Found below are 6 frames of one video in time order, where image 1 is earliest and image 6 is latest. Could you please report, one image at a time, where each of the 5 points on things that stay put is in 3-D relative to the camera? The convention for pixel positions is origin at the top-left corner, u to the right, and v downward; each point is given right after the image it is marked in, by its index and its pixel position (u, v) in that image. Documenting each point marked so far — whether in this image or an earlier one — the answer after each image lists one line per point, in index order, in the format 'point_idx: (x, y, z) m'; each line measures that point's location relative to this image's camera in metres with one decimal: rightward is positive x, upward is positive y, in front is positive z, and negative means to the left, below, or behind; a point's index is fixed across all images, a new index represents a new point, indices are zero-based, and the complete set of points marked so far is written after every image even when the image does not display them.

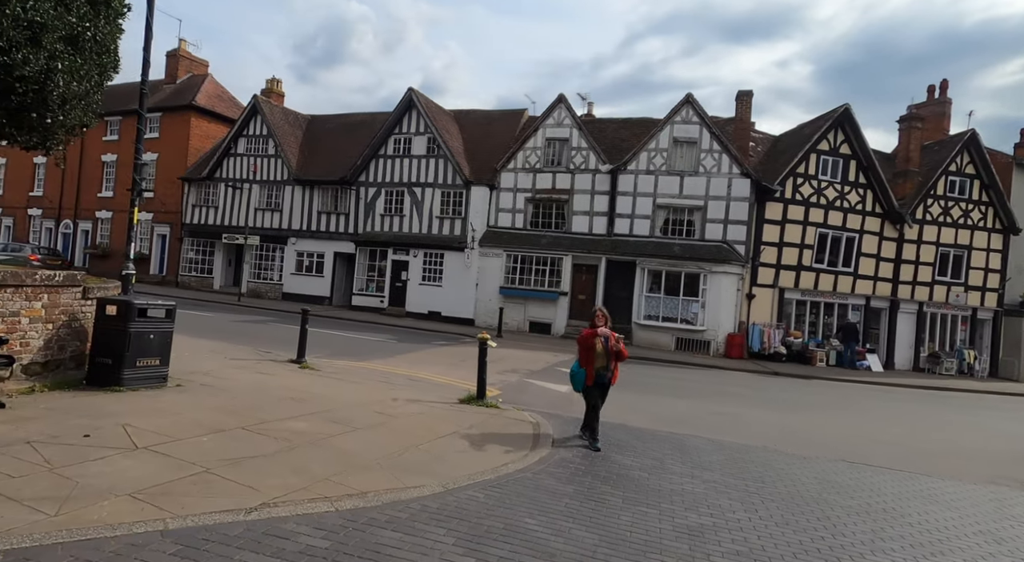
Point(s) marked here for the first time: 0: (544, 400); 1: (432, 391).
0: (+0.5, -2.1, +11.0) m
1: (-1.3, -1.7, +10.2) m
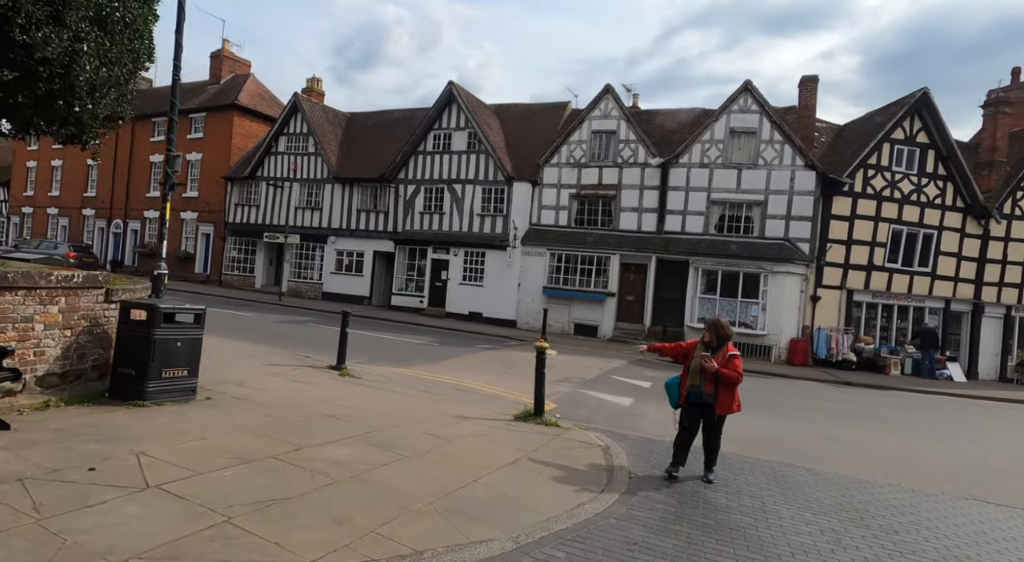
0: (+1.4, -2.1, +10.0) m
1: (-0.4, -1.8, +9.3) m
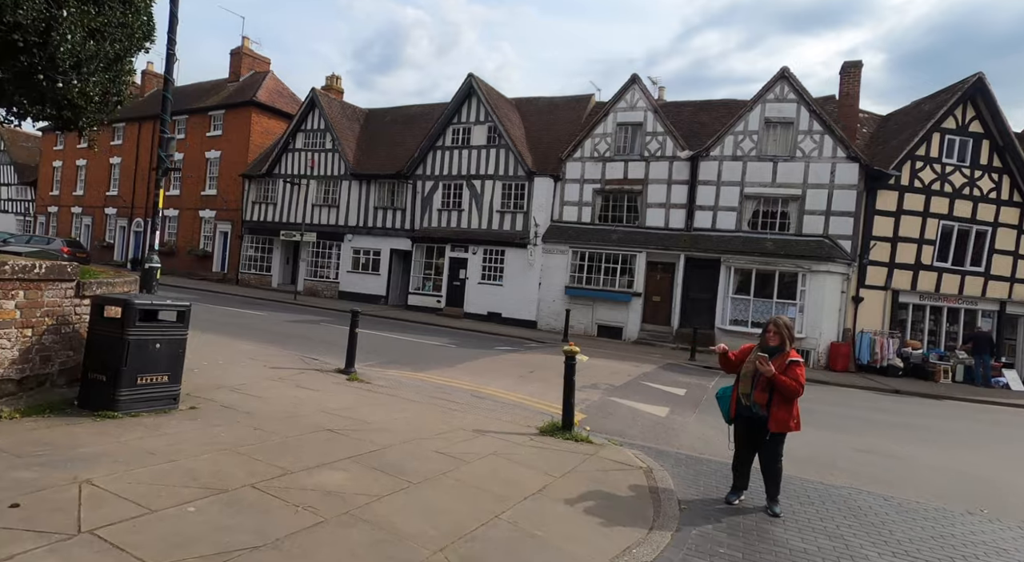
0: (+1.7, -2.0, +8.9) m
1: (-0.1, -1.7, +8.4) m
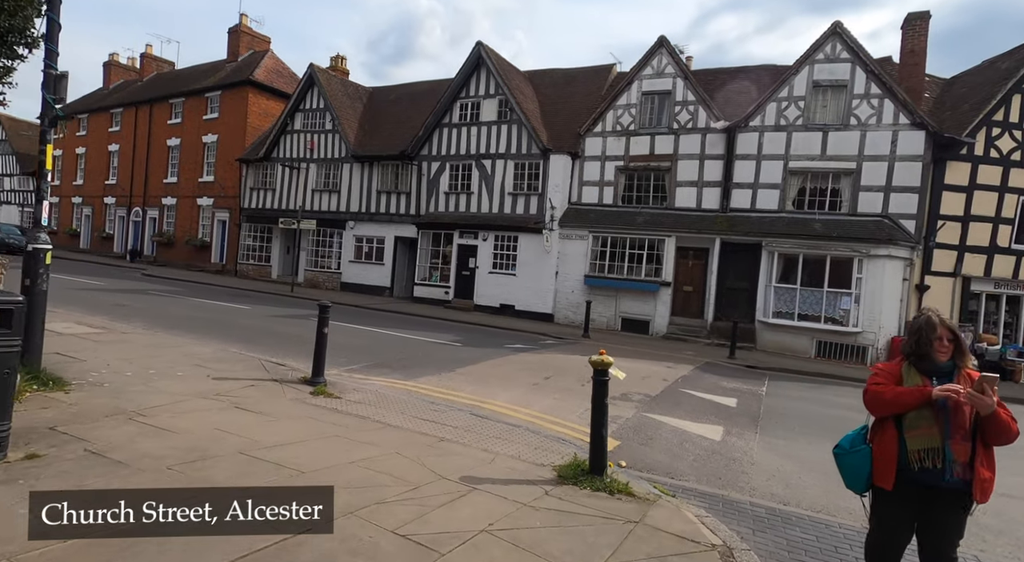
0: (+1.8, -1.9, +6.7) m
1: (-0.1, -1.6, +6.1) m
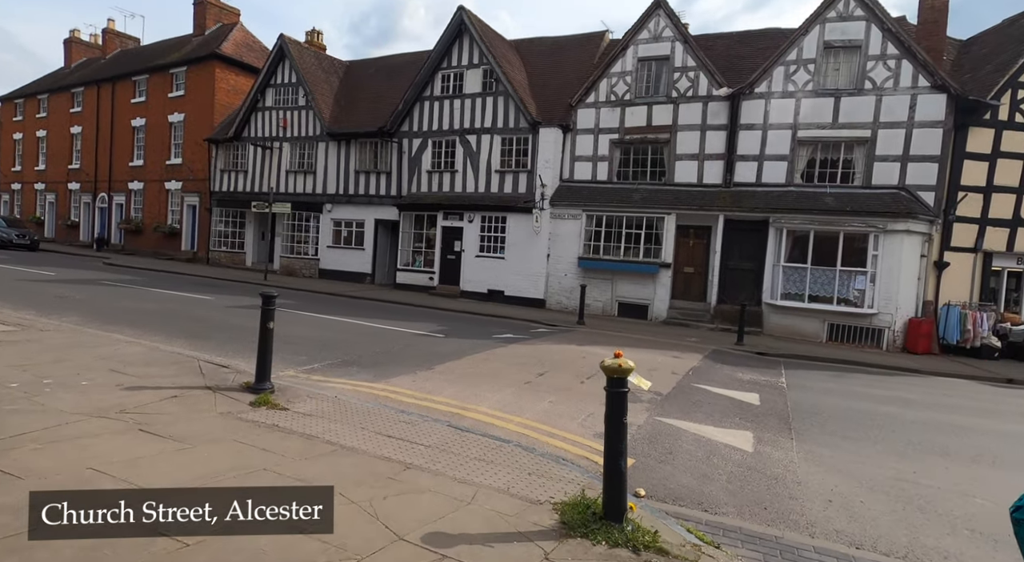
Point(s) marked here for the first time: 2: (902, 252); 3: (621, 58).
0: (+1.7, -1.7, +5.3) m
1: (-0.1, -1.4, +4.7) m
2: (+9.2, +0.7, +15.3) m
3: (+3.1, +6.4, +18.8) m
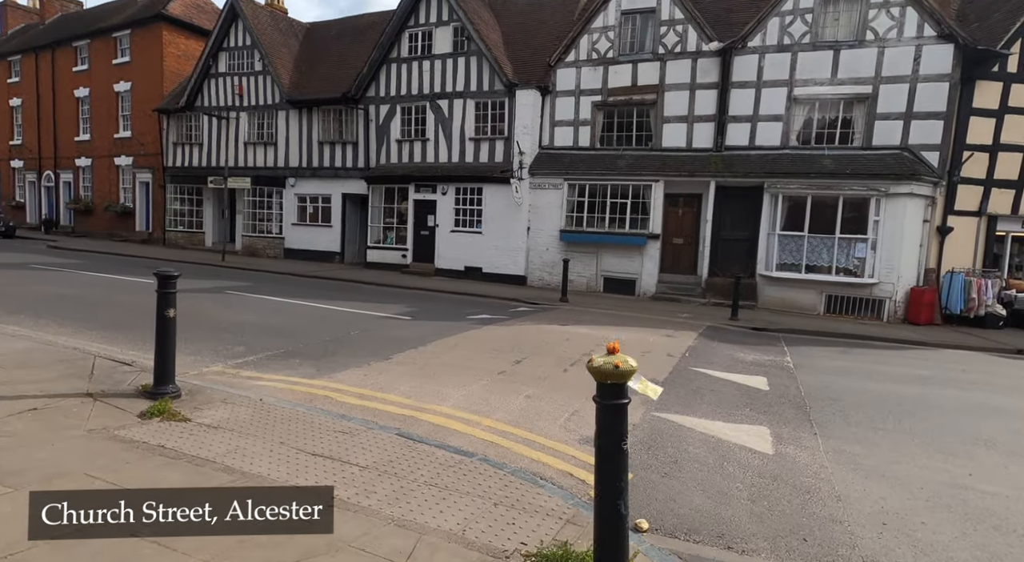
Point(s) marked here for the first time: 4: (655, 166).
0: (+1.5, -1.4, +4.1) m
1: (-0.4, -1.2, +3.5) m
2: (+8.6, +1.4, +14.2) m
3: (+2.4, +7.1, +17.3) m
4: (+3.6, +2.9, +16.6) m
